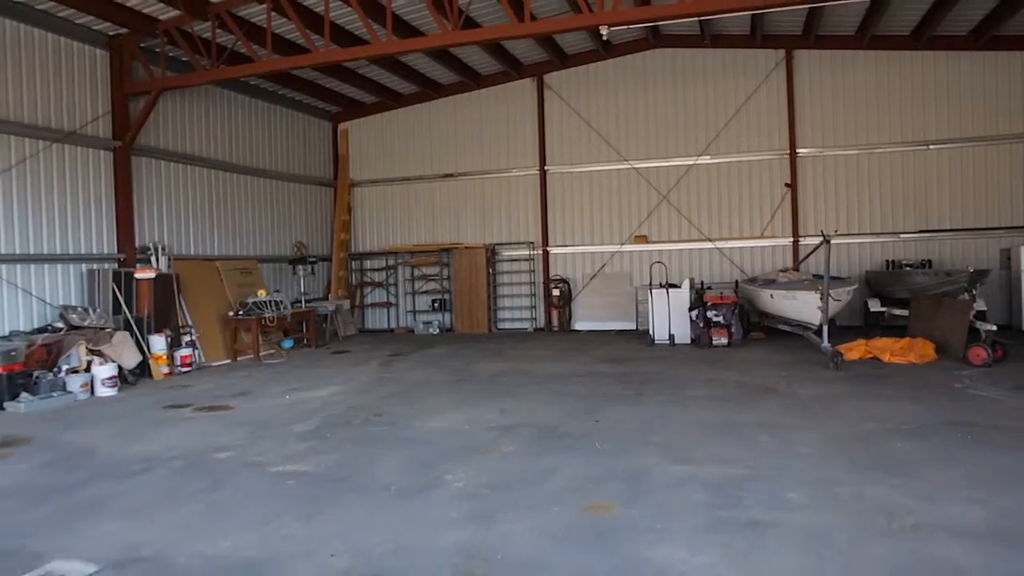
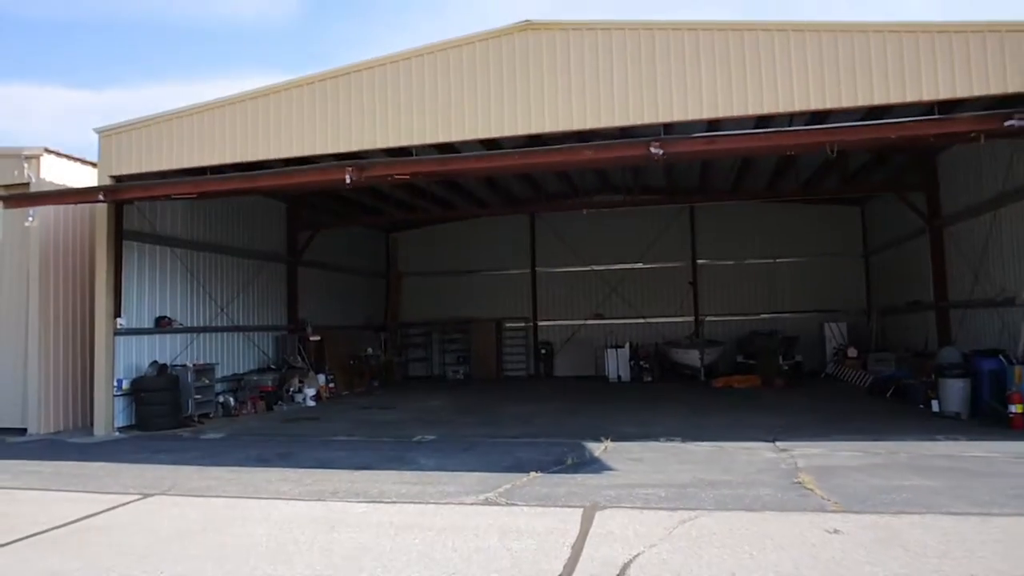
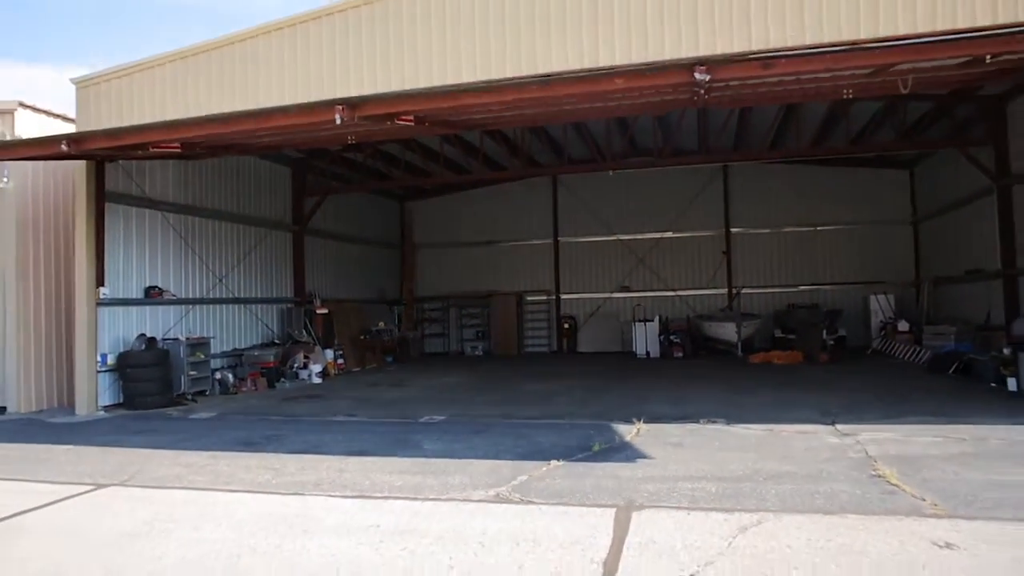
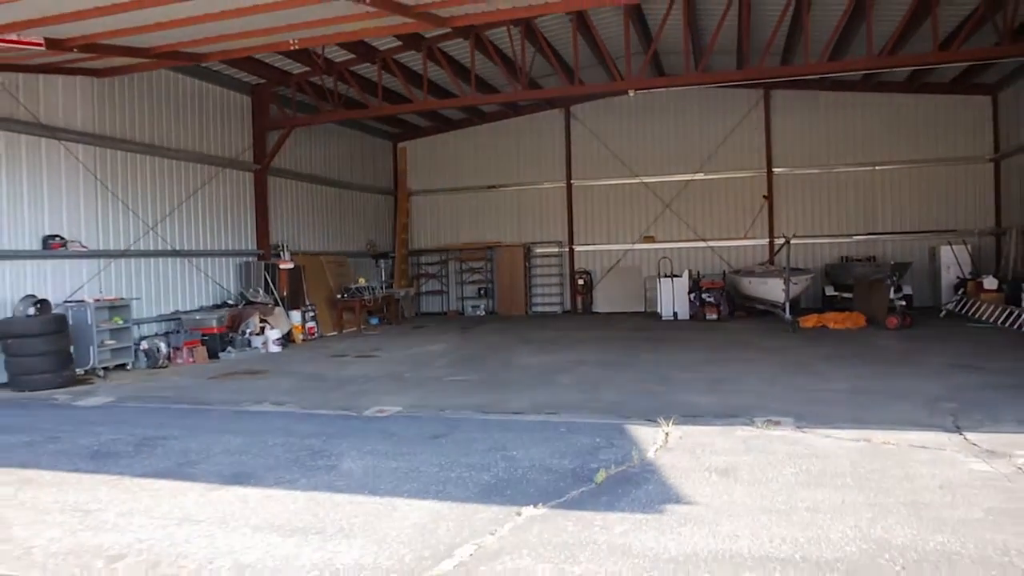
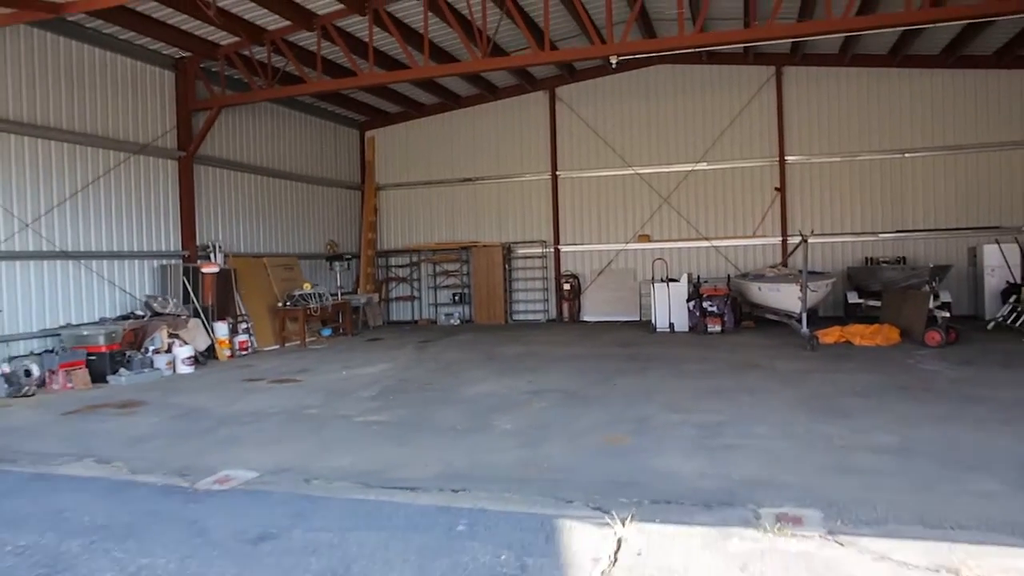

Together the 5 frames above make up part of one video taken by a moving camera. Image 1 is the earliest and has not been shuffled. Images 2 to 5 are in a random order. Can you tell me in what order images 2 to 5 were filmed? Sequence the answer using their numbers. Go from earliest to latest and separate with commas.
5, 4, 3, 2
